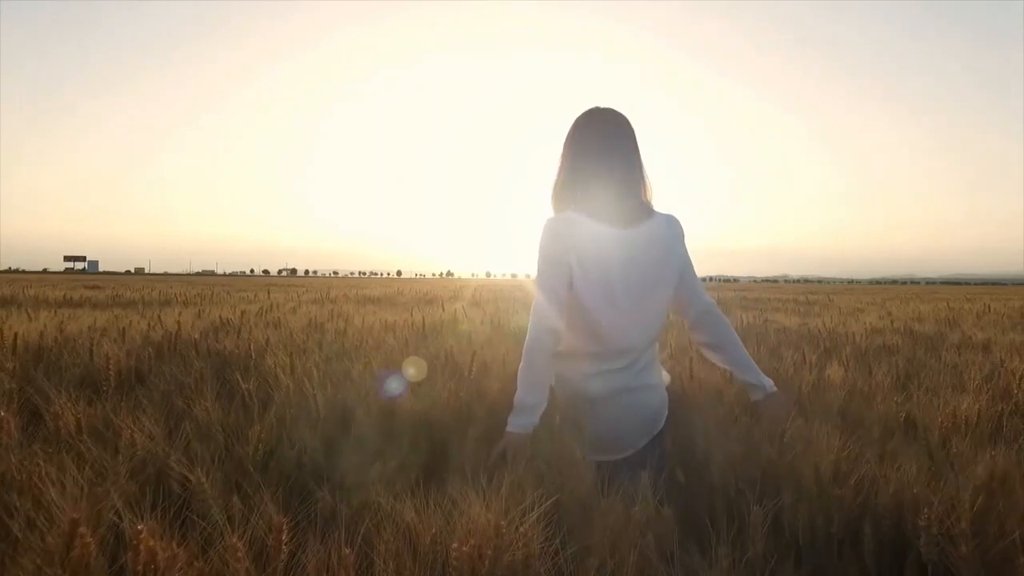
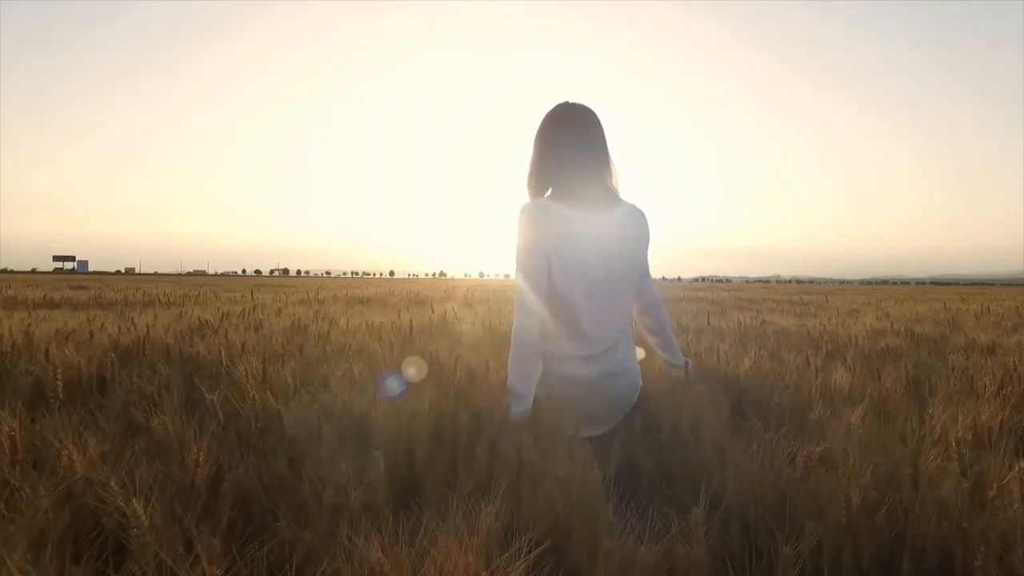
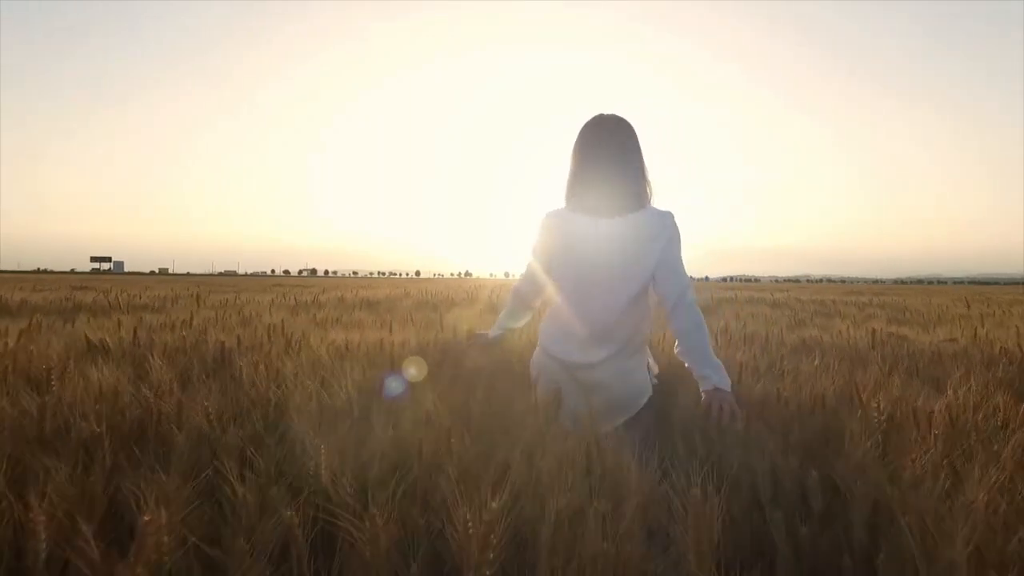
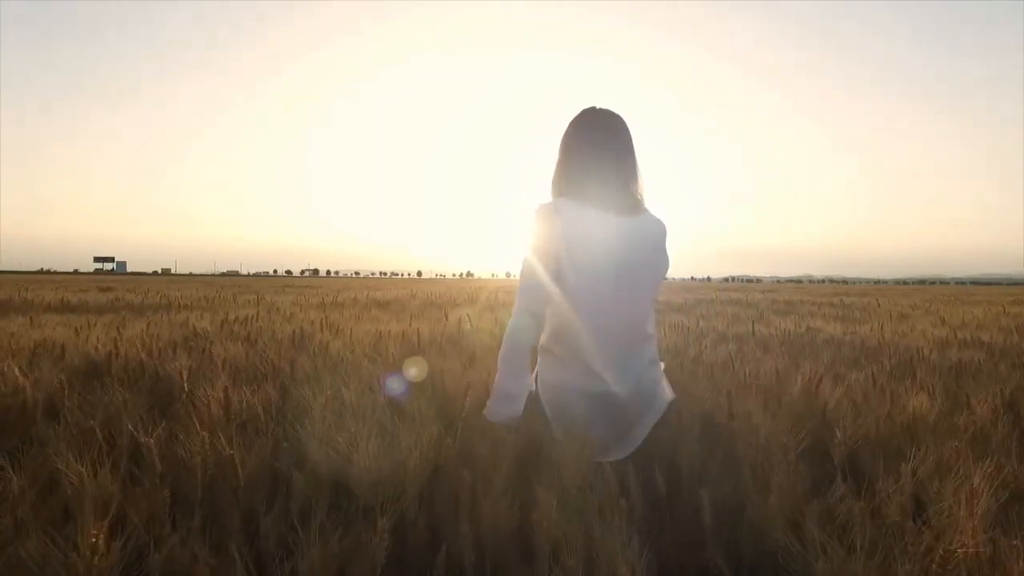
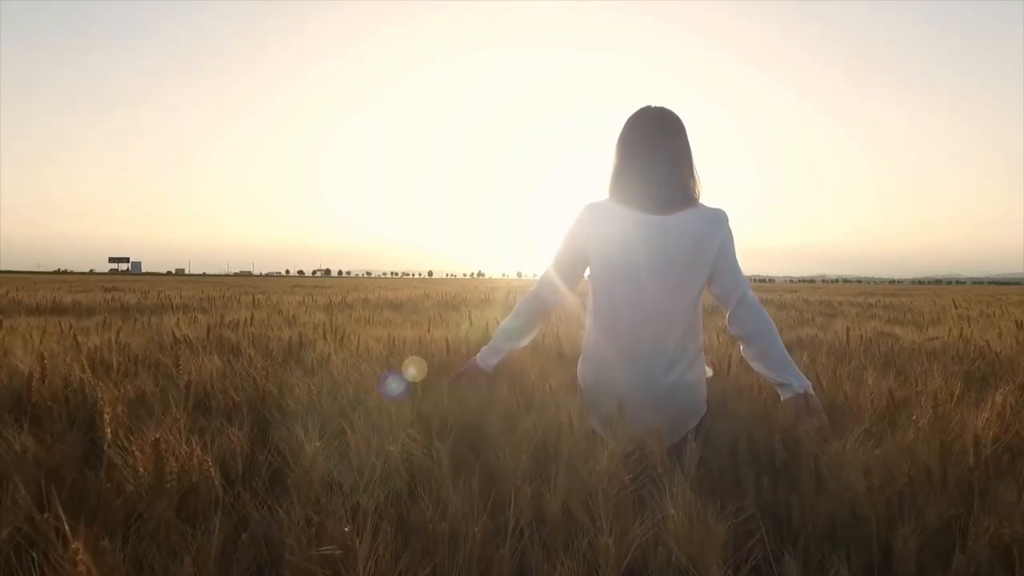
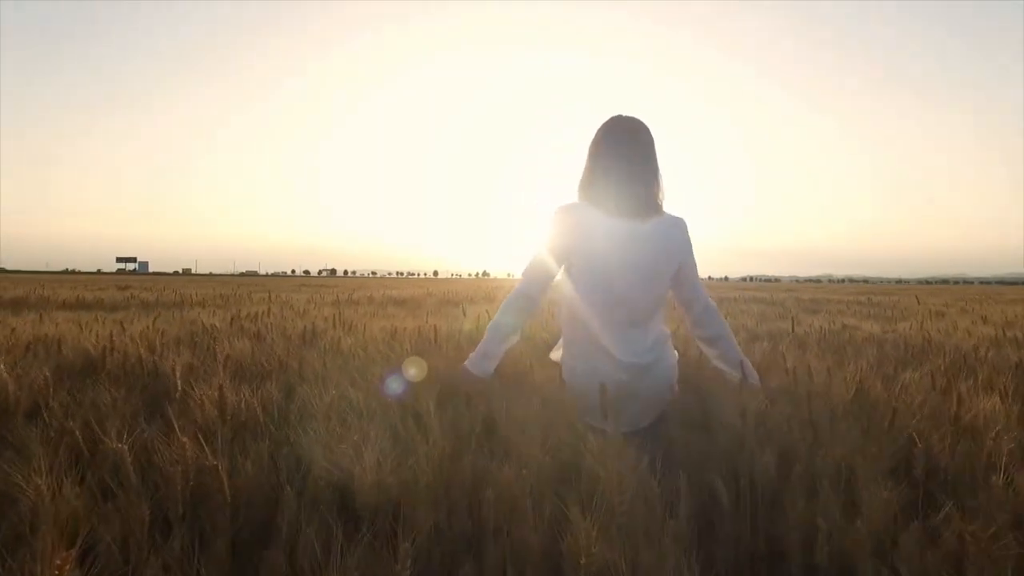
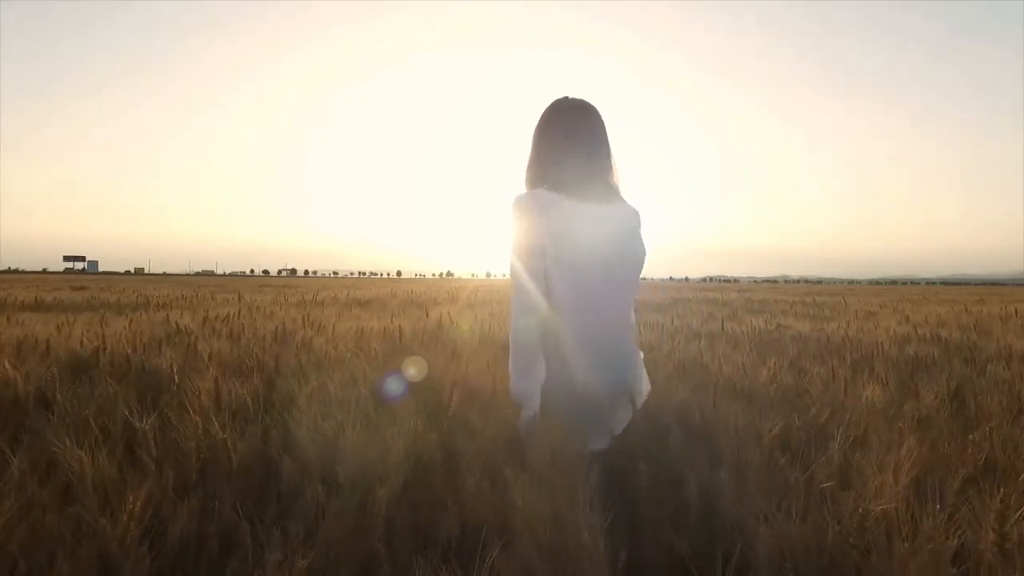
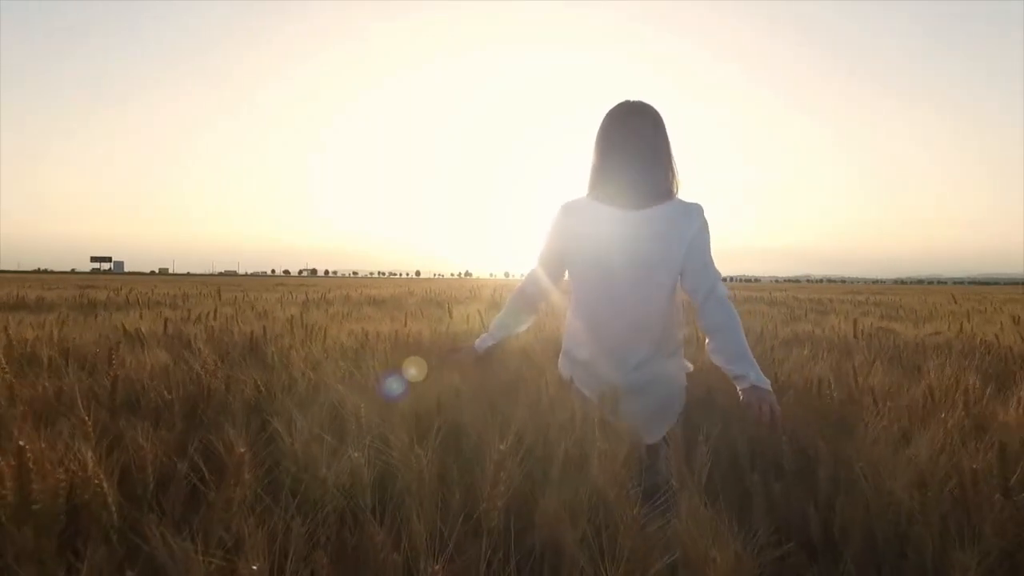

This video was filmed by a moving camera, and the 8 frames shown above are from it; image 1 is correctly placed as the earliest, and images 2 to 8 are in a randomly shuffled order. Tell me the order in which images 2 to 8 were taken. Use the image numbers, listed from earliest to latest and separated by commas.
2, 7, 4, 6, 5, 8, 3
